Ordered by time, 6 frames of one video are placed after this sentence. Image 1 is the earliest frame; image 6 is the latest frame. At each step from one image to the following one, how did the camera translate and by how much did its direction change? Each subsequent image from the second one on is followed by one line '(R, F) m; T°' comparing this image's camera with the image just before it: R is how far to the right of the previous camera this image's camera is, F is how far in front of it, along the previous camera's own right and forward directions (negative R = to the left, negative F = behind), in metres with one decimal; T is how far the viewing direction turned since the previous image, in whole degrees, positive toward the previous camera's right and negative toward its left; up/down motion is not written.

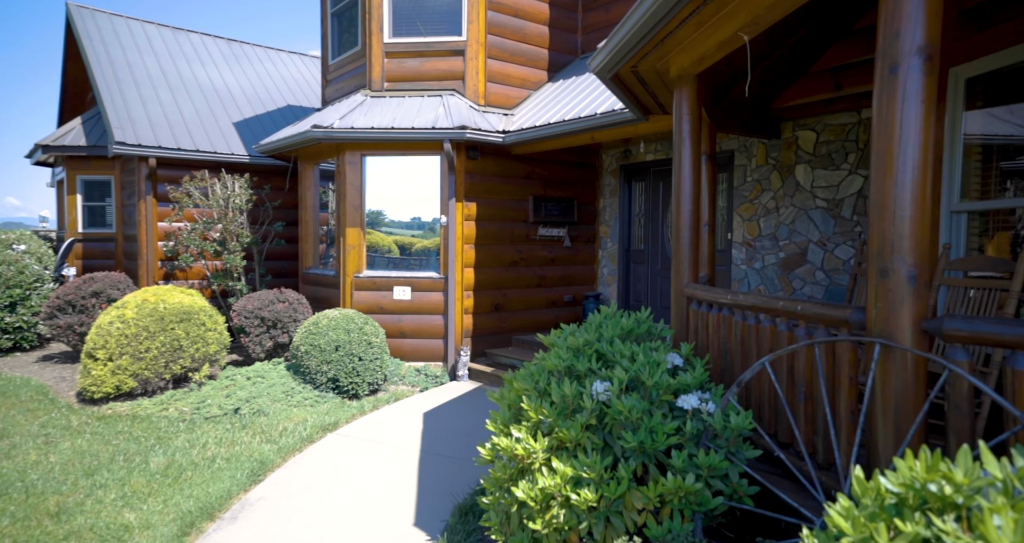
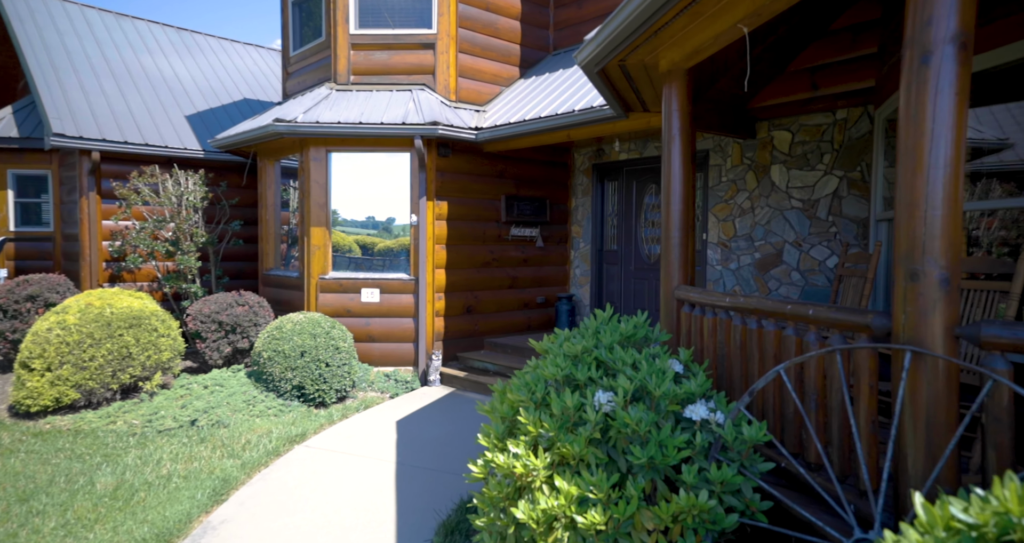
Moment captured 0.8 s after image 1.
(-0.1, +0.2) m; +4°
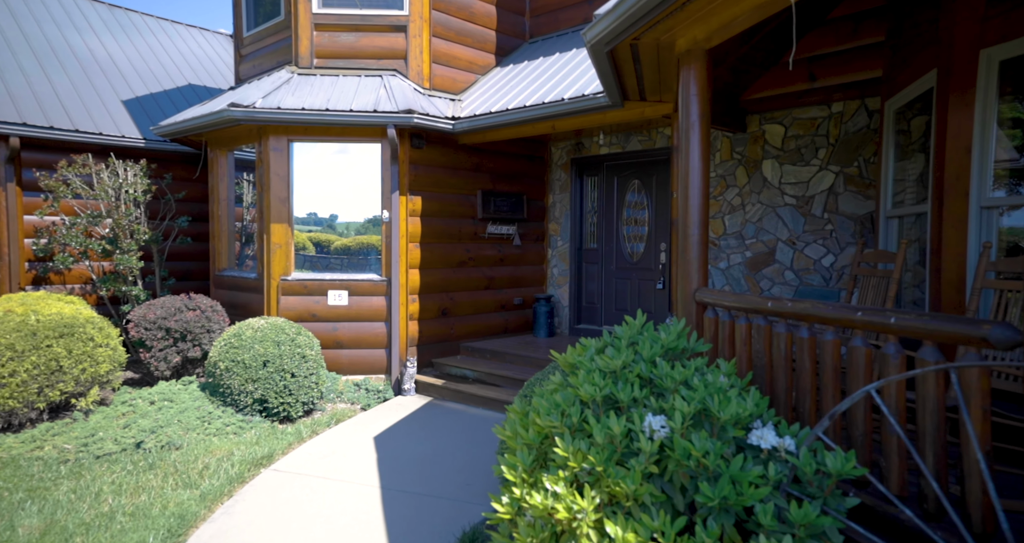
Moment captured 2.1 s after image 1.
(-0.3, +0.4) m; +5°
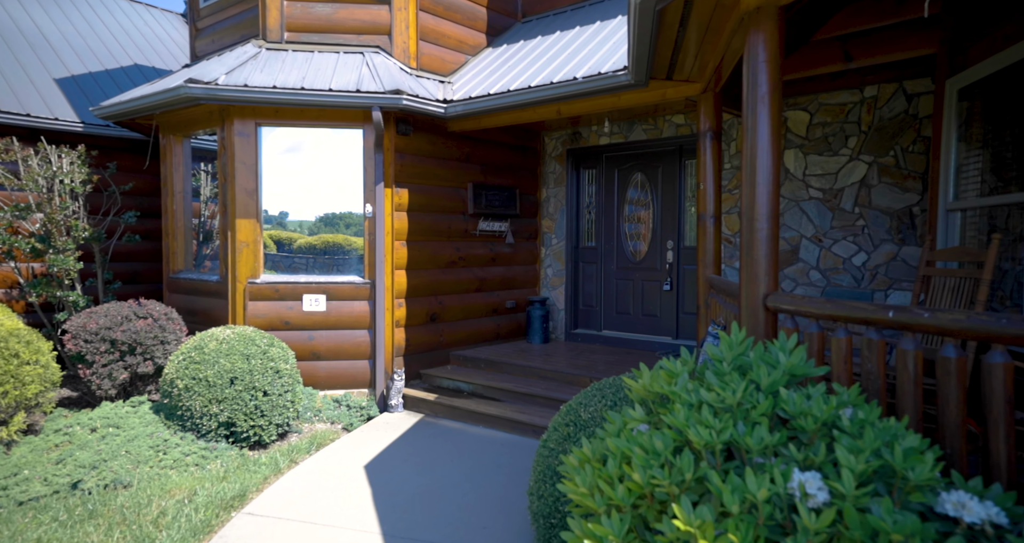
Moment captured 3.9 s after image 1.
(-0.3, +0.6) m; +4°
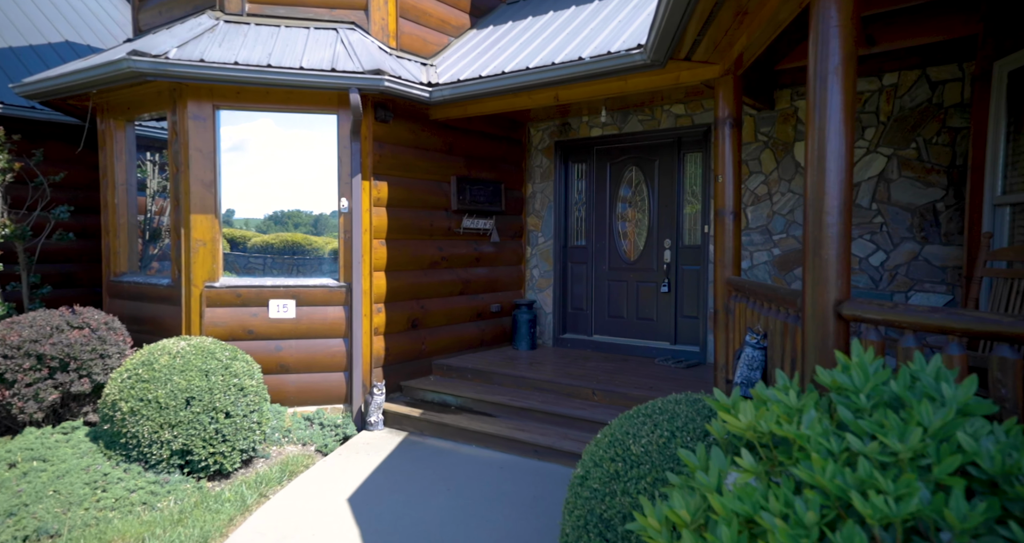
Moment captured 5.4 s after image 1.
(-0.3, +0.5) m; +4°
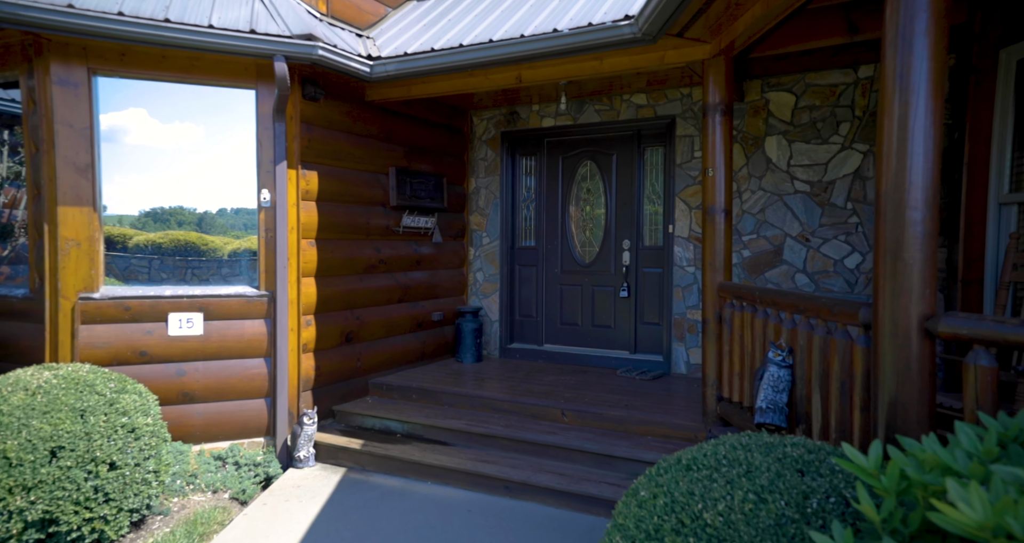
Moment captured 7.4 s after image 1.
(-0.3, +0.6) m; +9°
